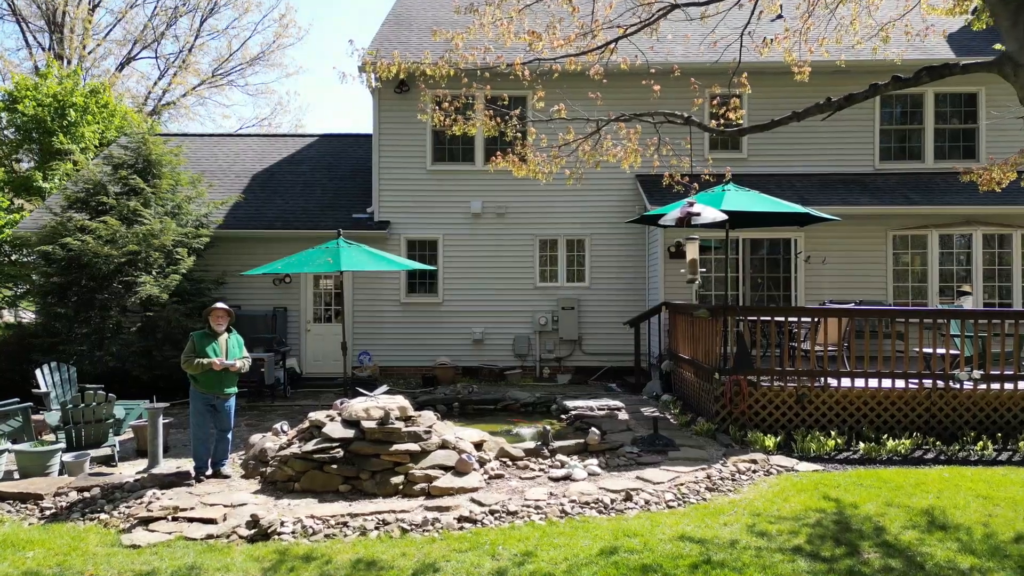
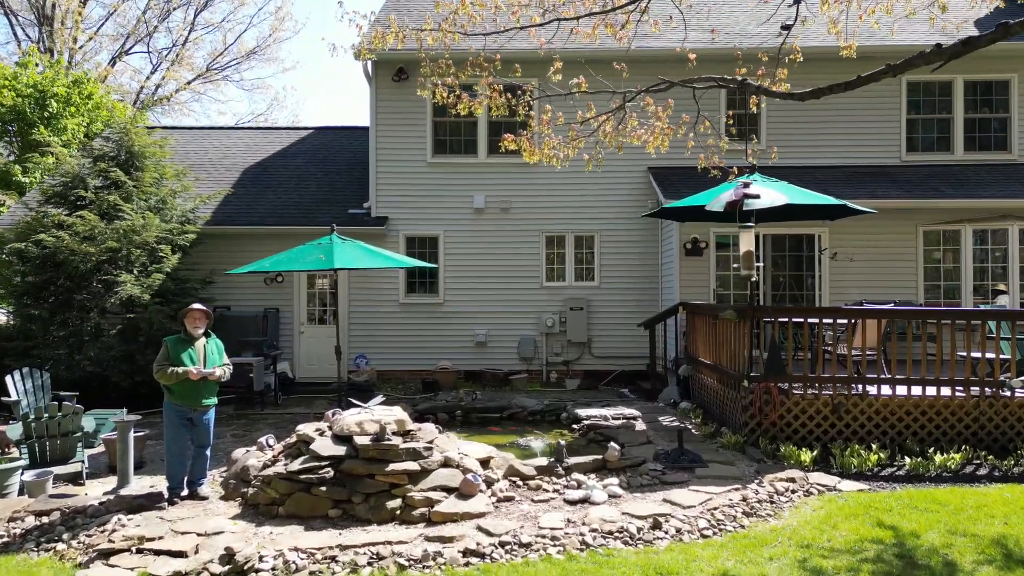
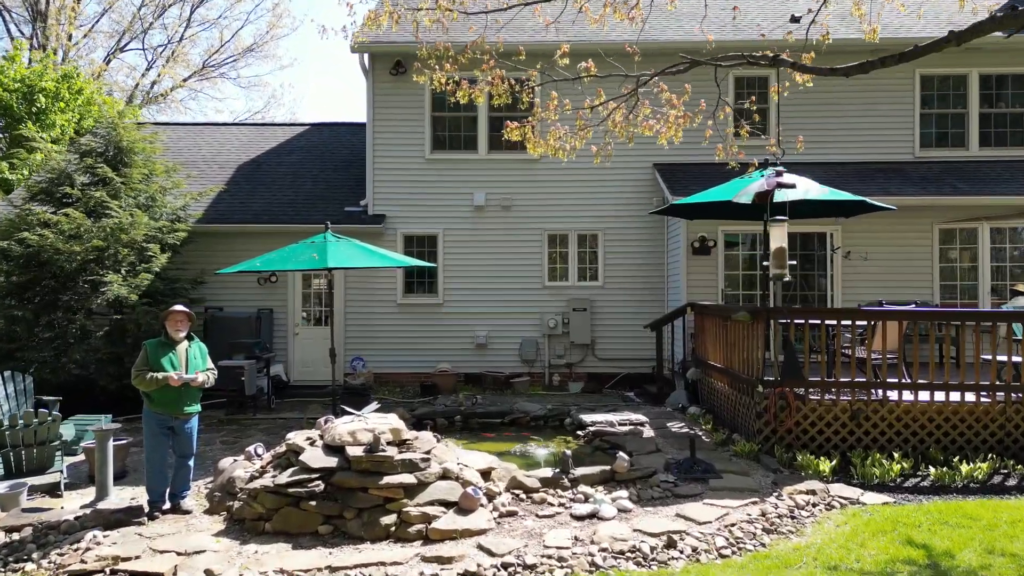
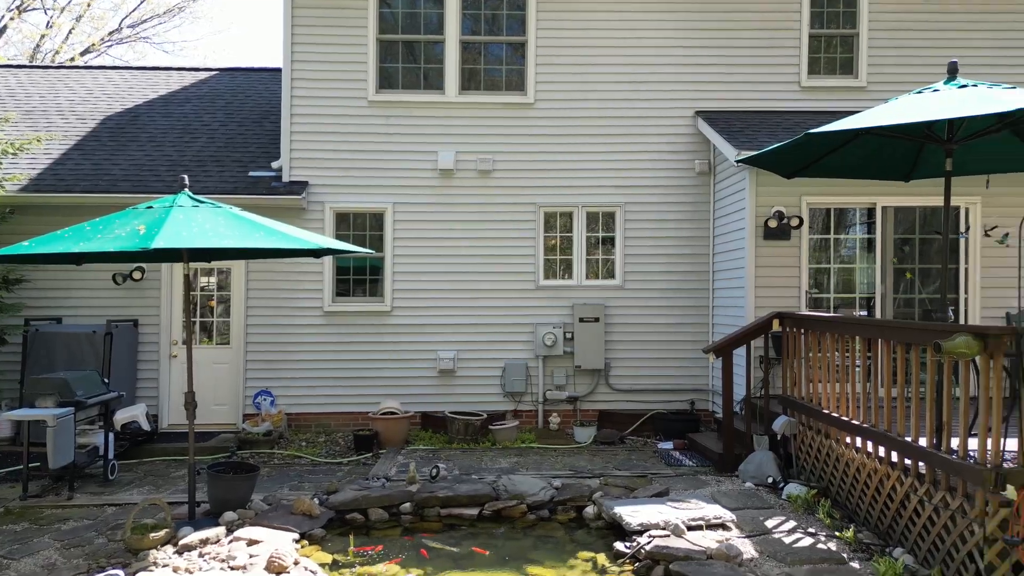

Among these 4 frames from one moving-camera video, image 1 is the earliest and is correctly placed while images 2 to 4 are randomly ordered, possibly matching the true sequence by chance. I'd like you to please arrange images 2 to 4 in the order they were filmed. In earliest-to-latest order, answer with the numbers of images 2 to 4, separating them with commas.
2, 3, 4
